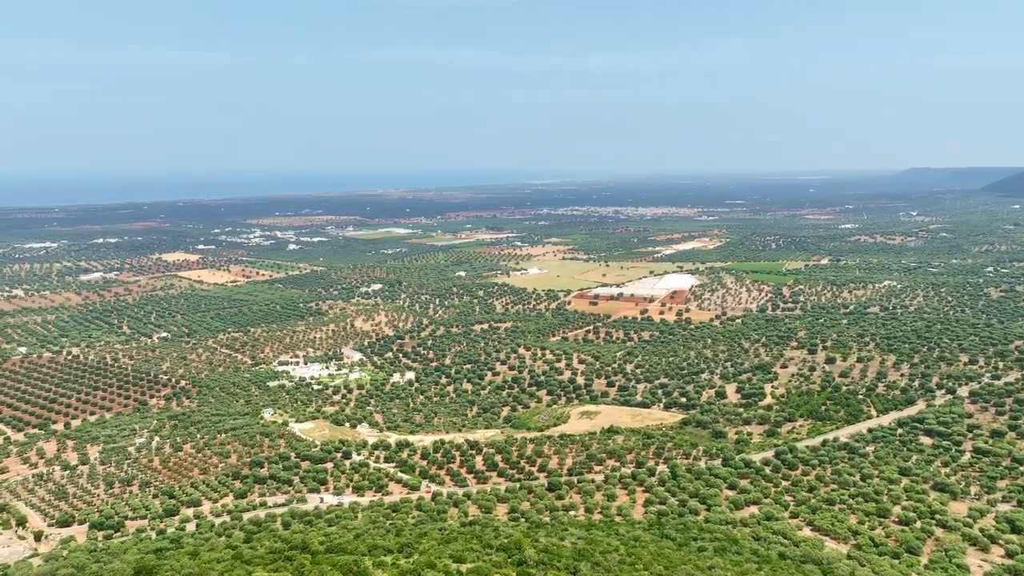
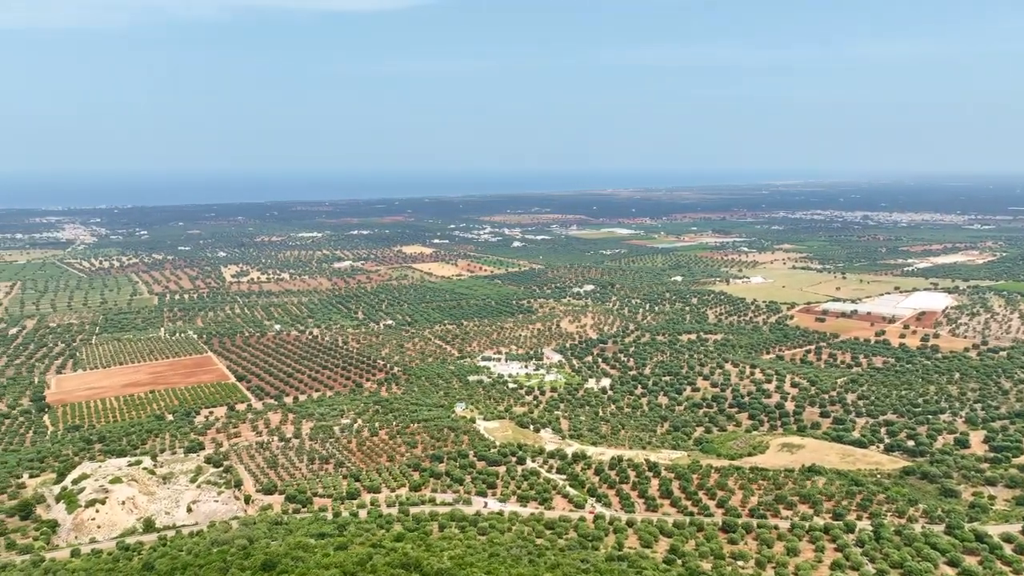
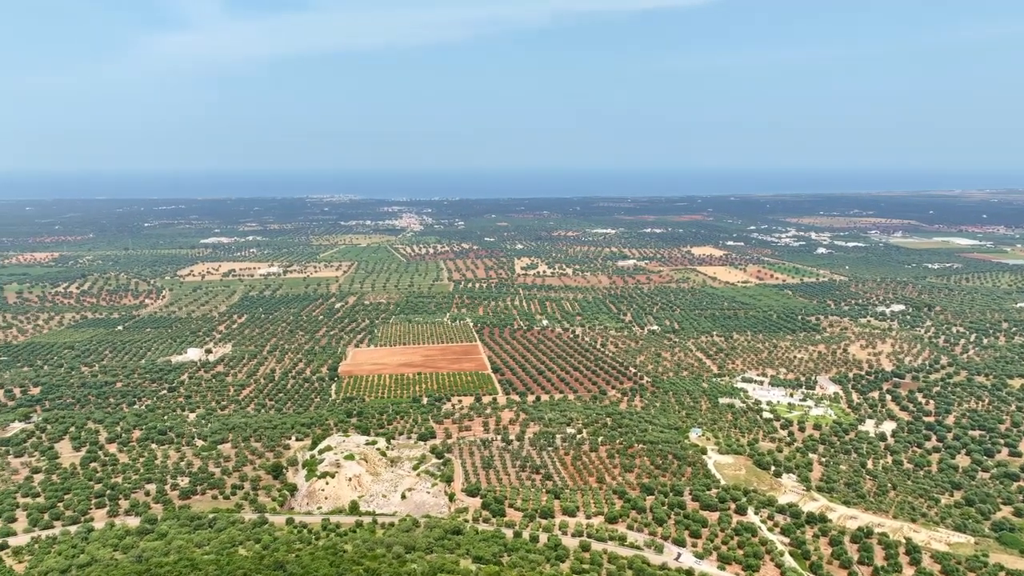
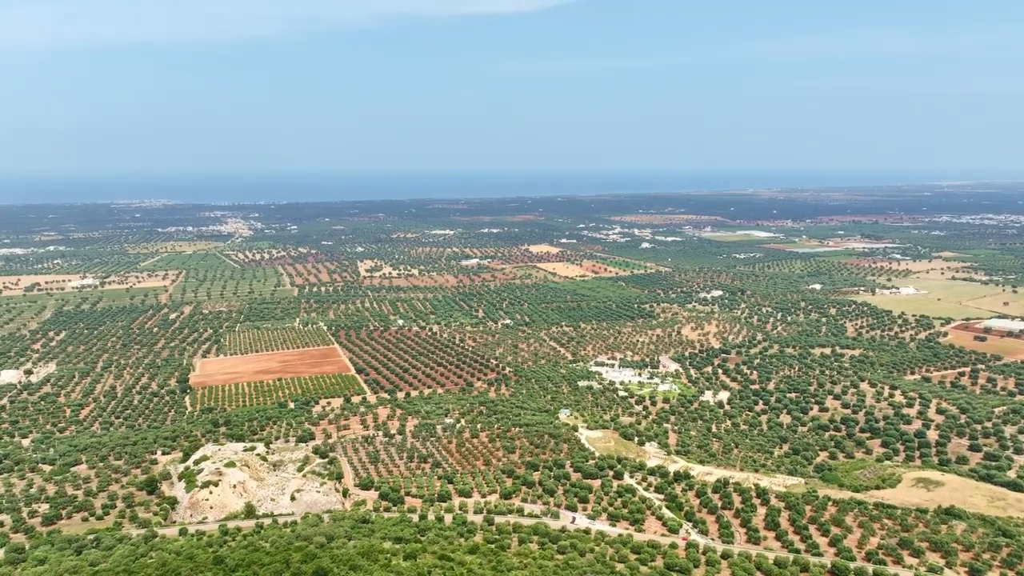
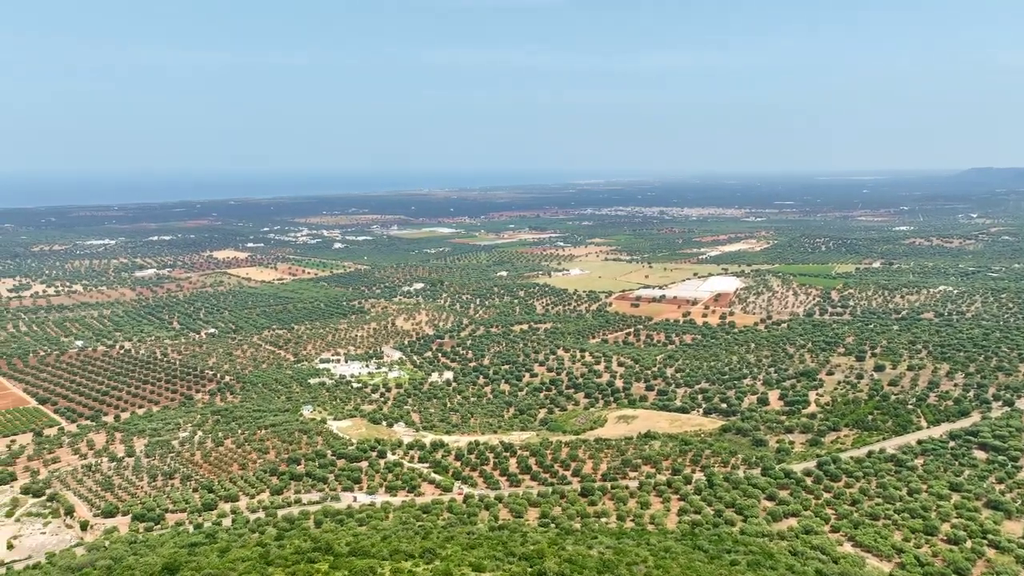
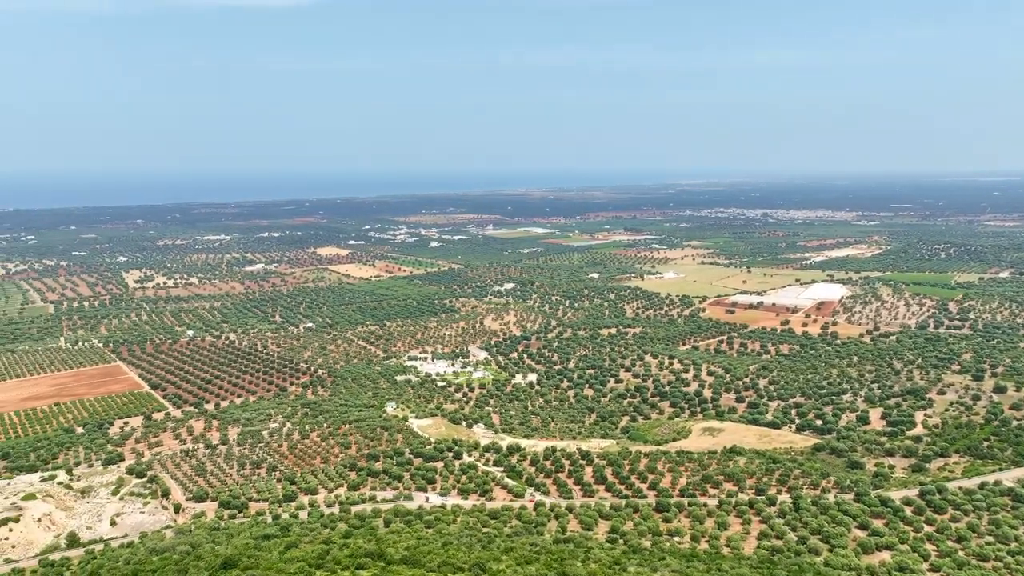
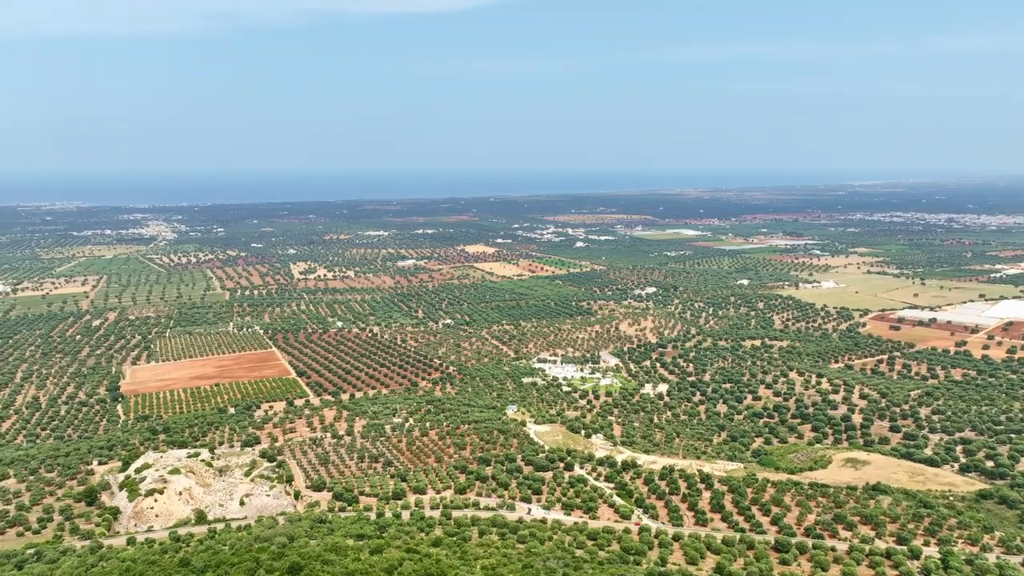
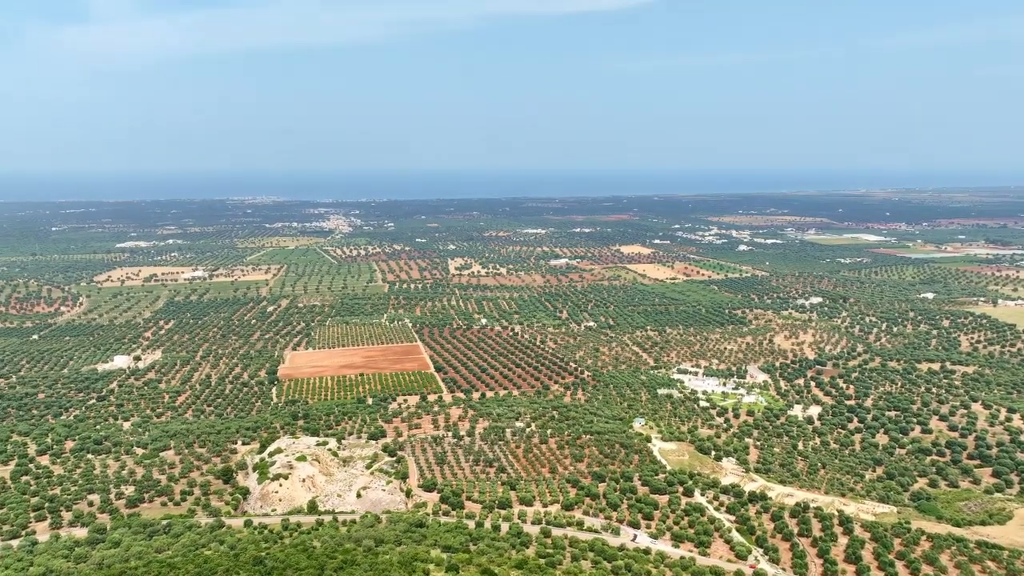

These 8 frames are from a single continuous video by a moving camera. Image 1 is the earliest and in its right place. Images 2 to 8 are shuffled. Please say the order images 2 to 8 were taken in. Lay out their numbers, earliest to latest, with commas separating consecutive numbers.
5, 6, 2, 7, 4, 8, 3
